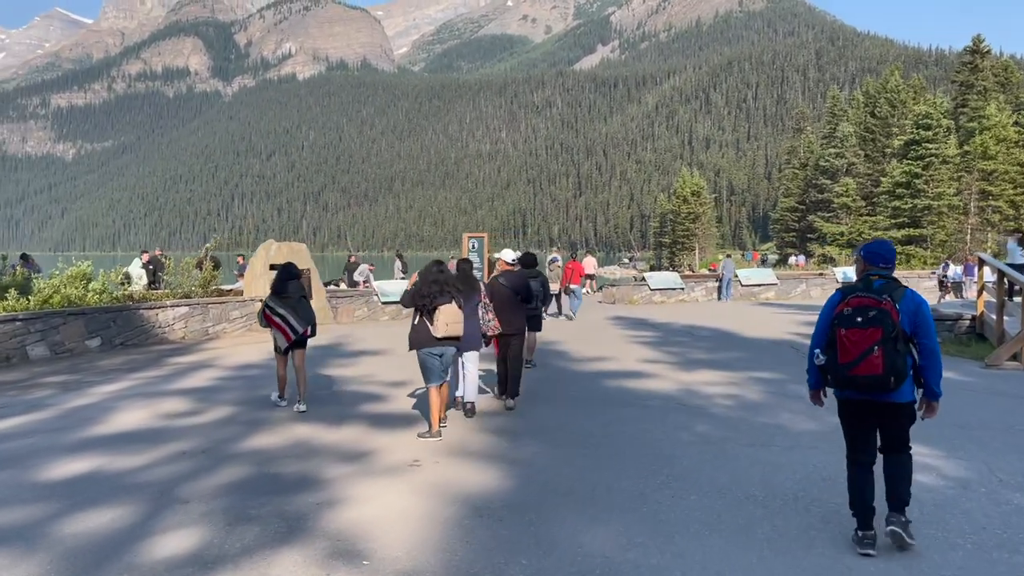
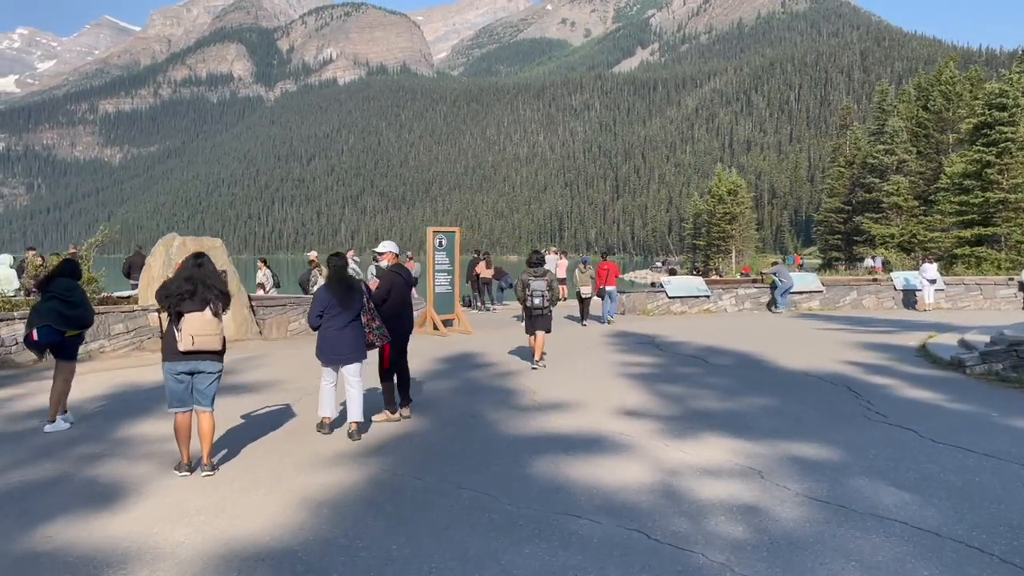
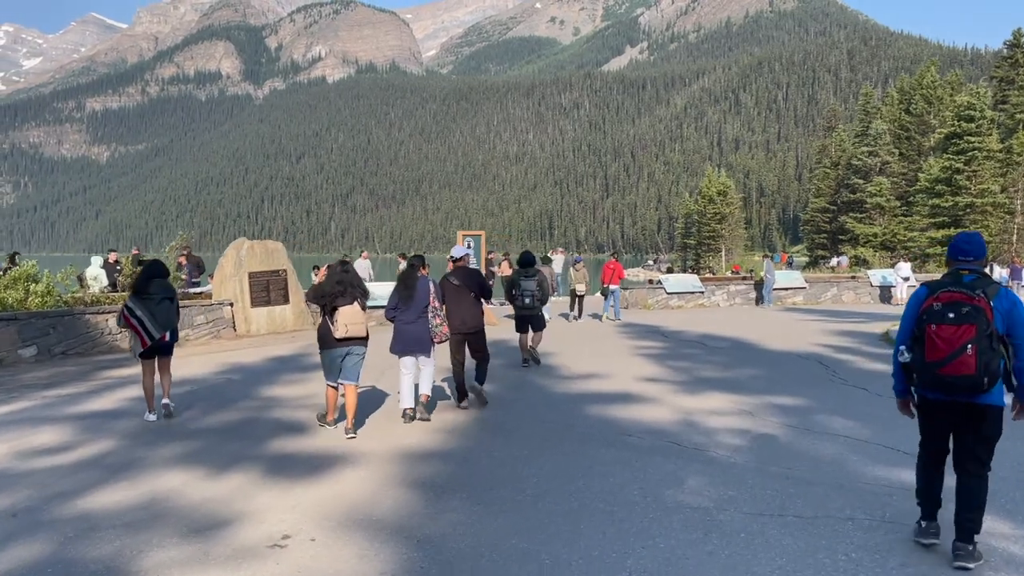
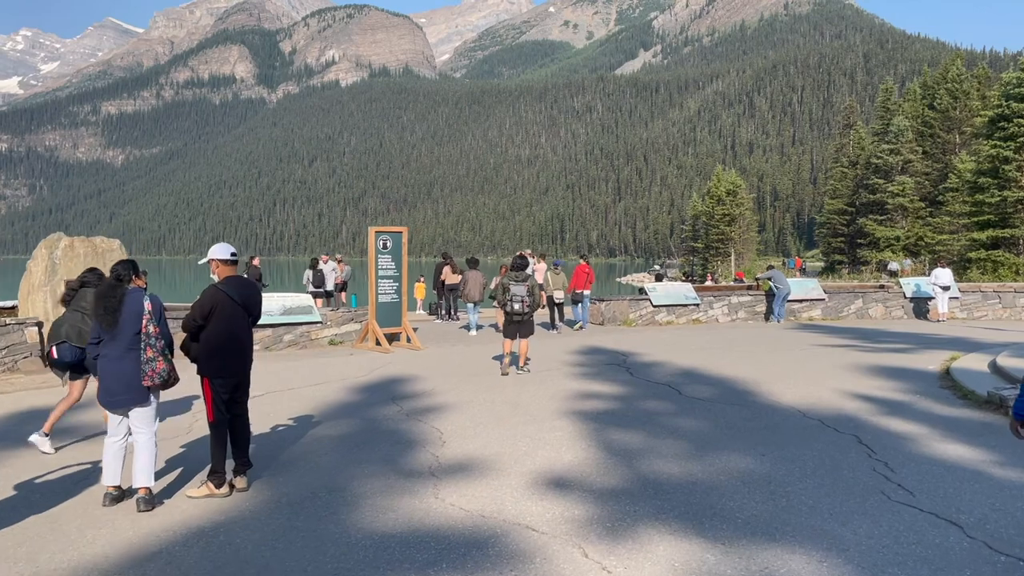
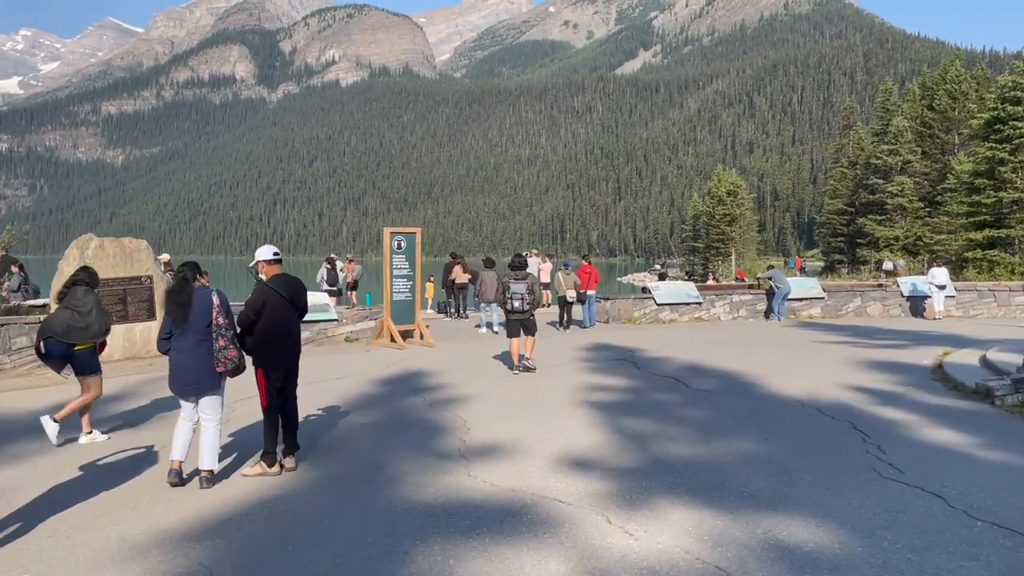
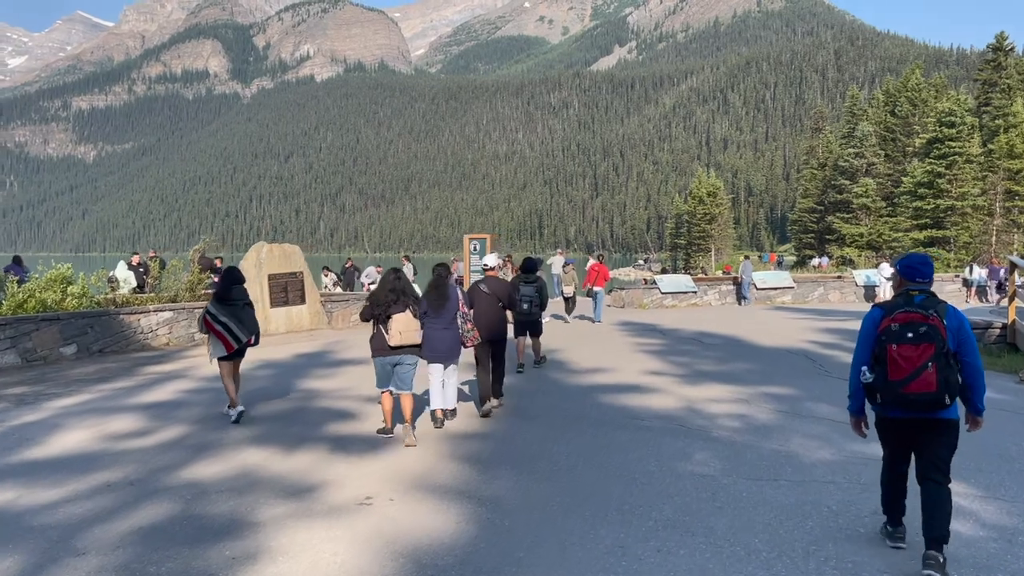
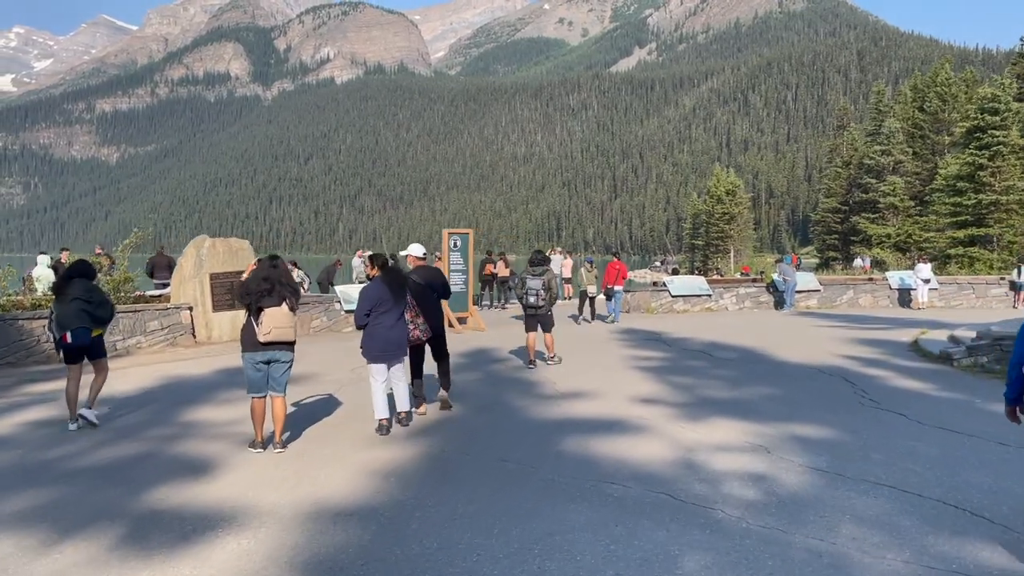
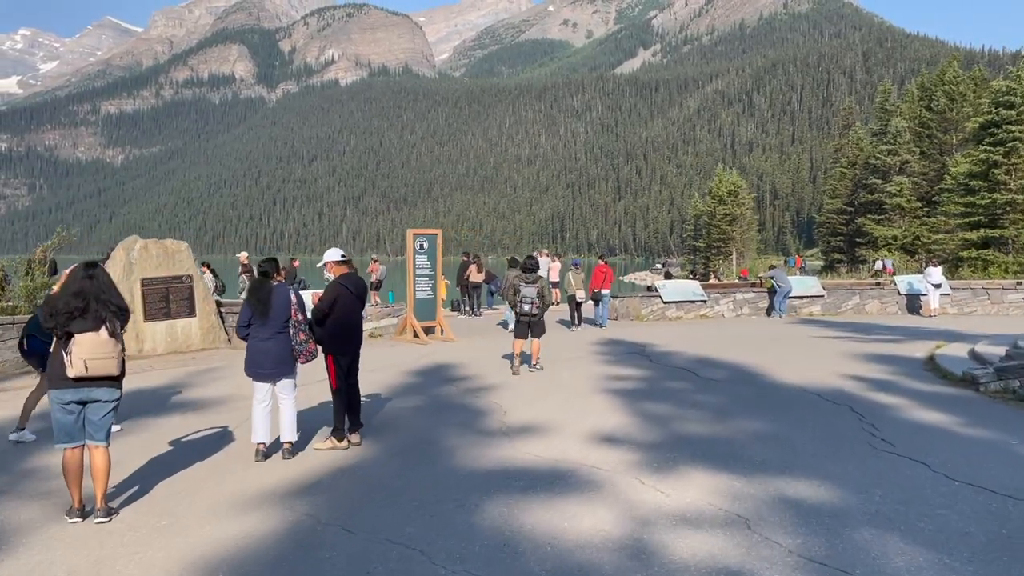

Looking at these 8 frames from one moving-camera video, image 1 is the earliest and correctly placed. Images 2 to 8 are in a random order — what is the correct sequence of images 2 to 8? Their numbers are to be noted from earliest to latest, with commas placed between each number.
6, 3, 7, 2, 8, 5, 4
